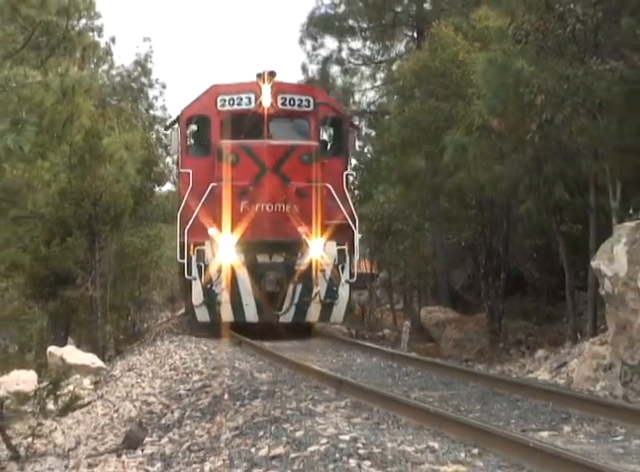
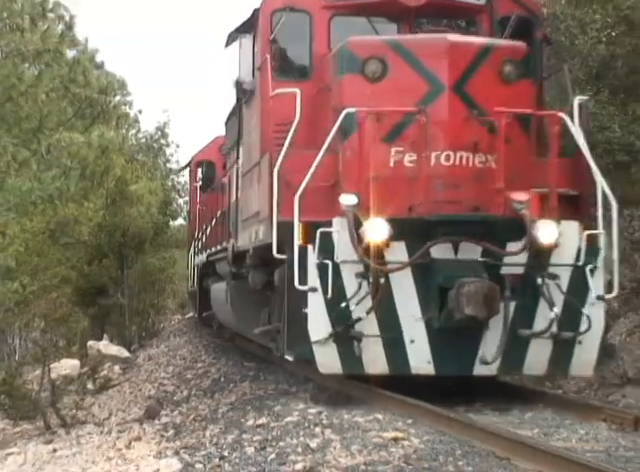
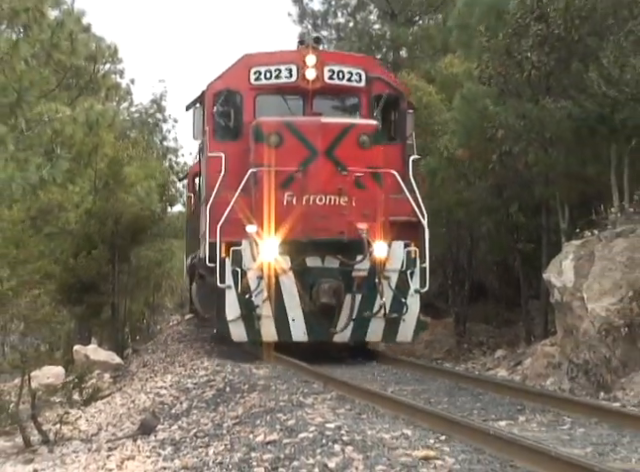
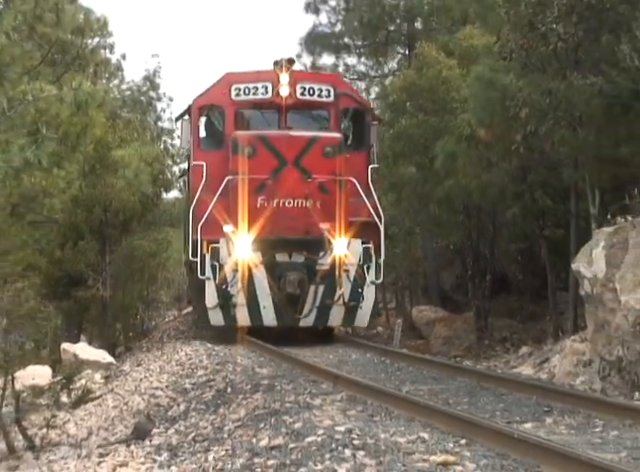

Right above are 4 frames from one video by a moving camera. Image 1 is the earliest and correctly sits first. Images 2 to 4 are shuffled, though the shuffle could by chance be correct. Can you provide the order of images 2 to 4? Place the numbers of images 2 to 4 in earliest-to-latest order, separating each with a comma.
4, 3, 2
